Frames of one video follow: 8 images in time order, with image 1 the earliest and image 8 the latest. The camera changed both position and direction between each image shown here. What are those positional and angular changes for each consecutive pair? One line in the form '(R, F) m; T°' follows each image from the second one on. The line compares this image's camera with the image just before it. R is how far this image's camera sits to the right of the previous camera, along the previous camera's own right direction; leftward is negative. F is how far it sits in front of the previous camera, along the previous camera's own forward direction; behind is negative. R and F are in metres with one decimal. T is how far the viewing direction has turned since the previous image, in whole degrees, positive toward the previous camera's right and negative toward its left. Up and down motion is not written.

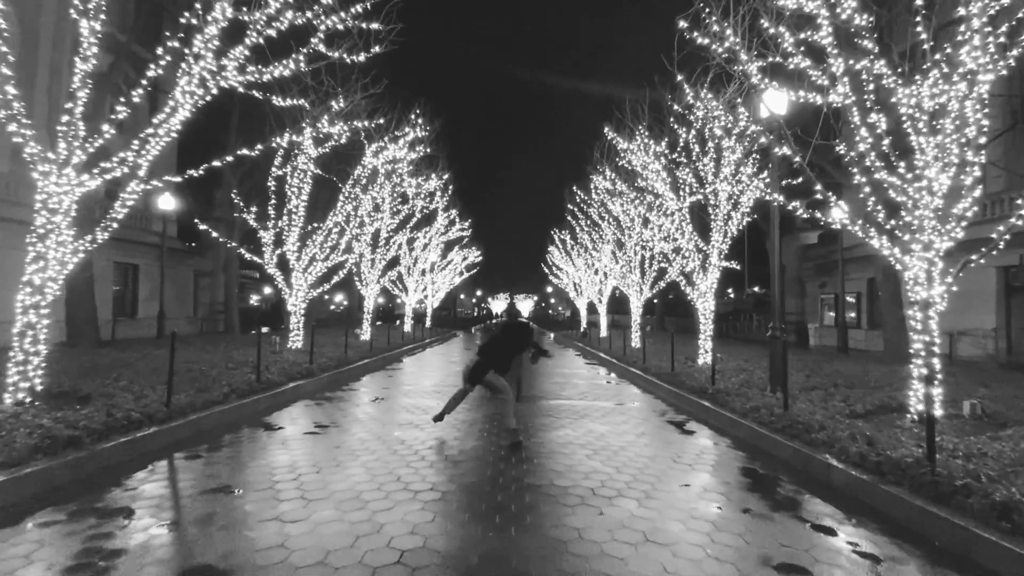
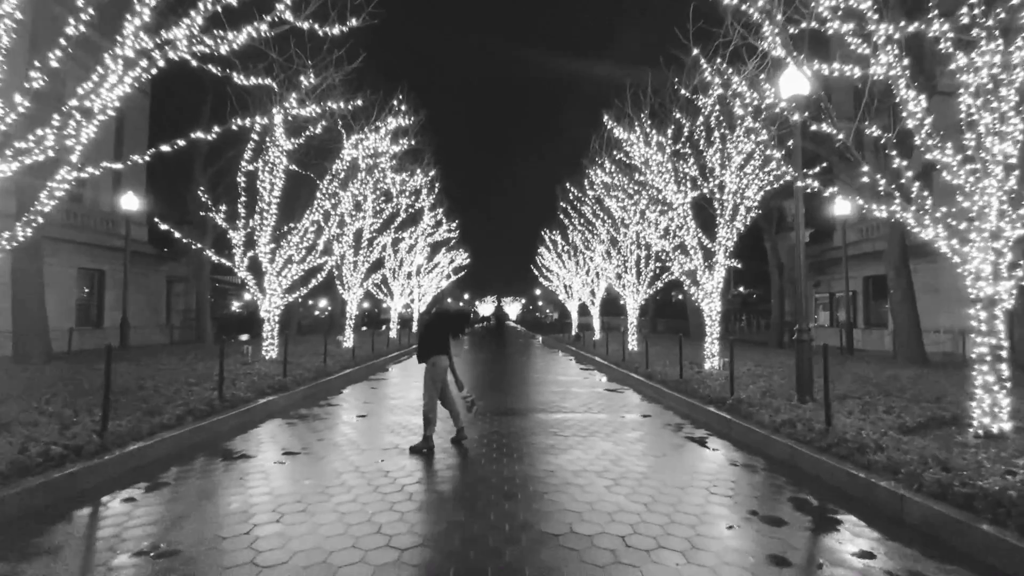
(-0.2, +1.3) m; +1°
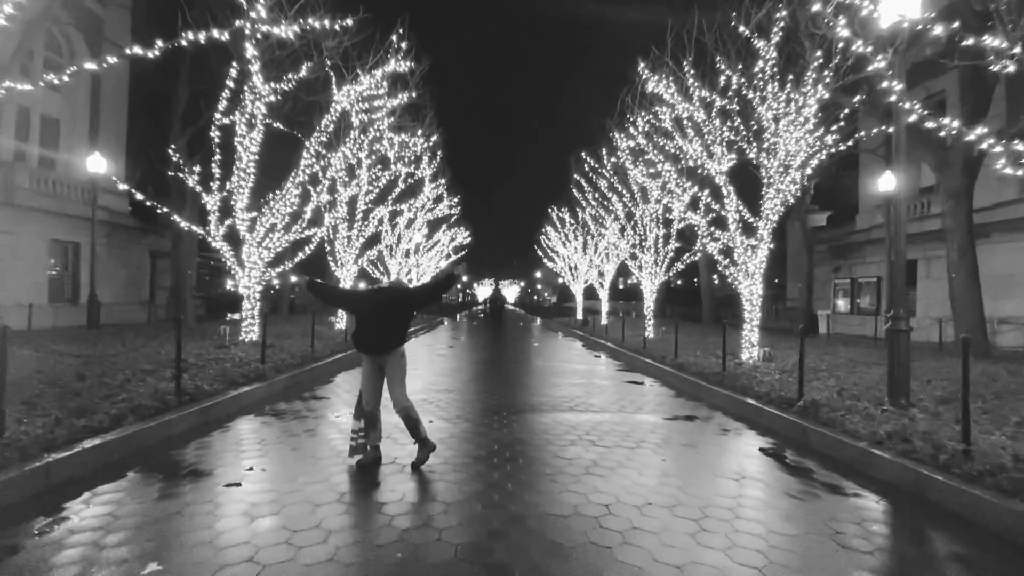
(-0.4, +2.1) m; 0°
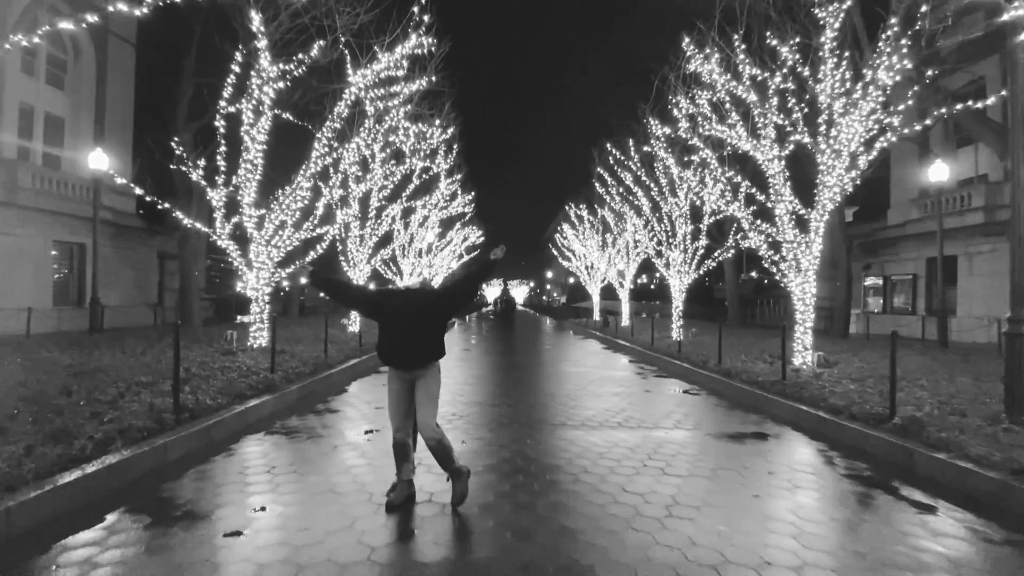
(-0.4, +1.2) m; -1°
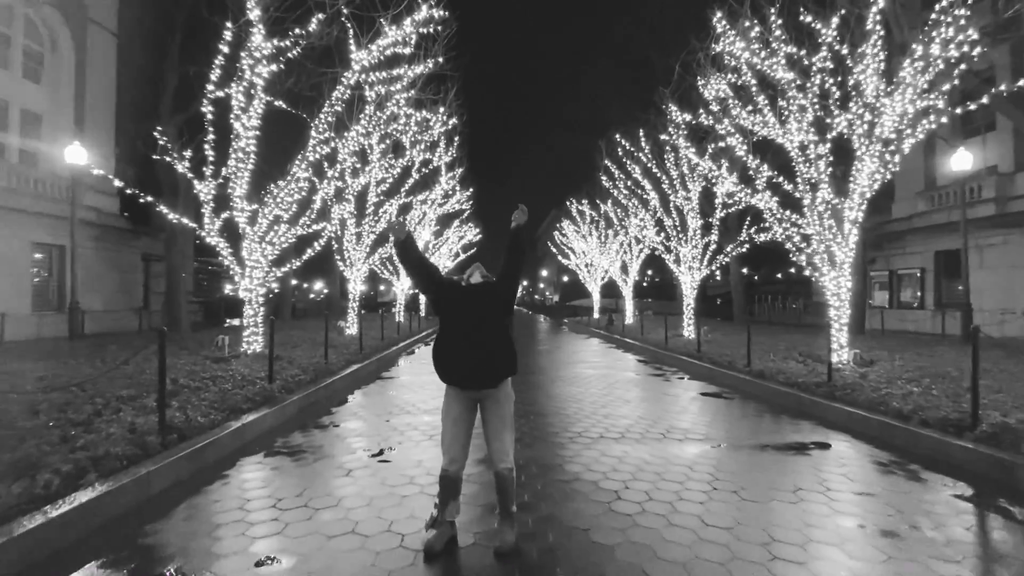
(-0.5, +1.0) m; +1°
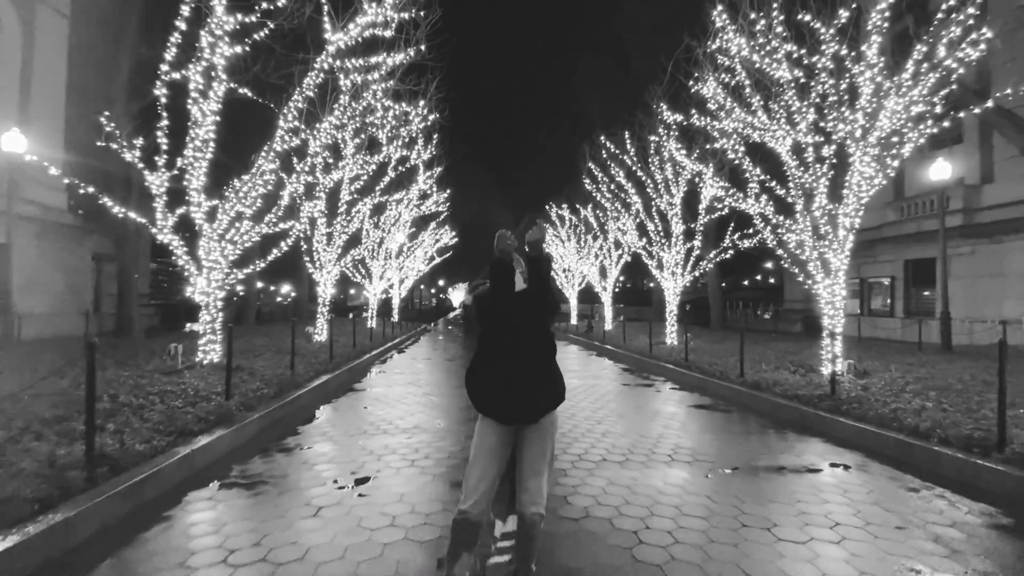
(-0.2, +0.9) m; +3°
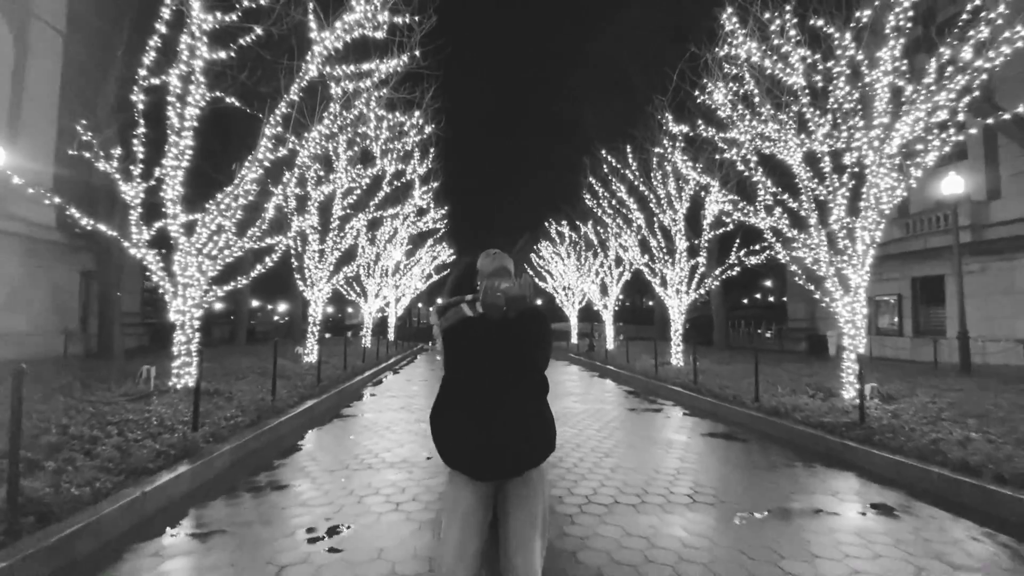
(0.0, +0.8) m; 0°
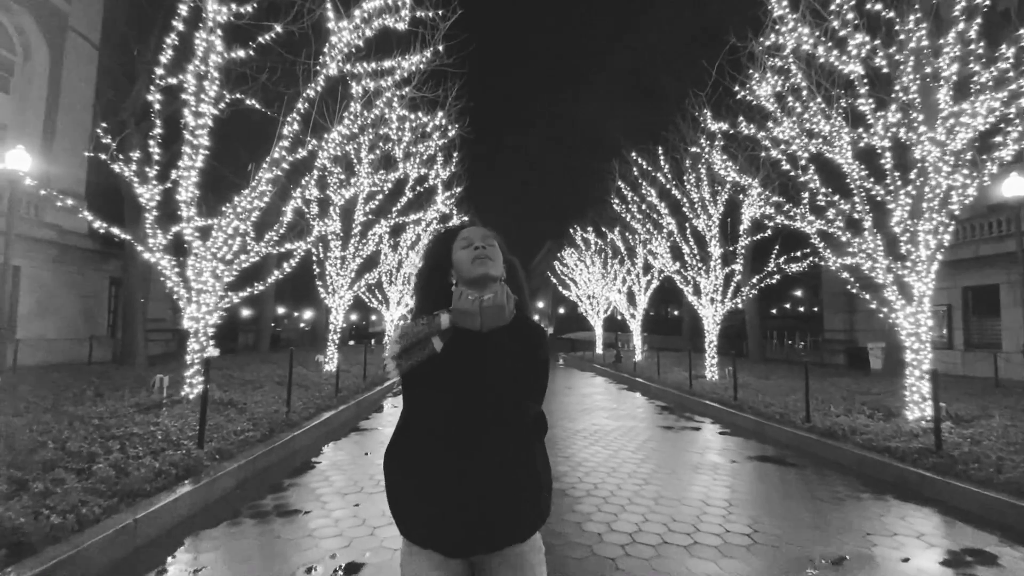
(-0.1, +0.7) m; -2°
